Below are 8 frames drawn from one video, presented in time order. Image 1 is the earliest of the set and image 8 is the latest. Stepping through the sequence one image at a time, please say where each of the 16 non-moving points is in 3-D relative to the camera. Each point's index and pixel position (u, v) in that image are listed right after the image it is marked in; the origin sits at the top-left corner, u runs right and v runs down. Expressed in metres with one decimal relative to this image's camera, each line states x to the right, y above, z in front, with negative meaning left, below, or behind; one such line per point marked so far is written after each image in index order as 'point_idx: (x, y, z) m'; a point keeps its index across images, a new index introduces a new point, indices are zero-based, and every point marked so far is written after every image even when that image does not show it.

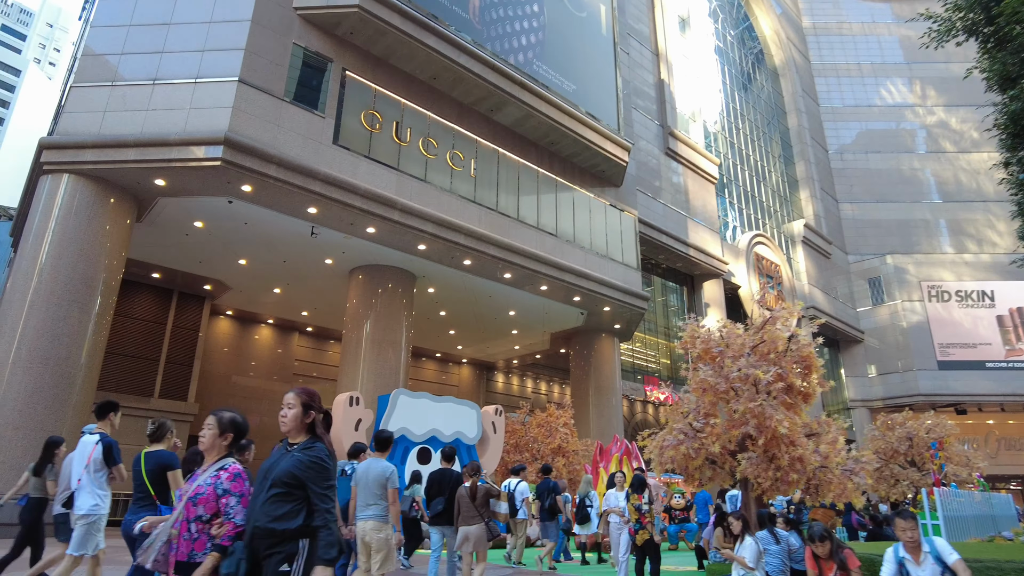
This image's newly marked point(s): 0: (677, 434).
0: (+1.9, -1.7, +7.8) m
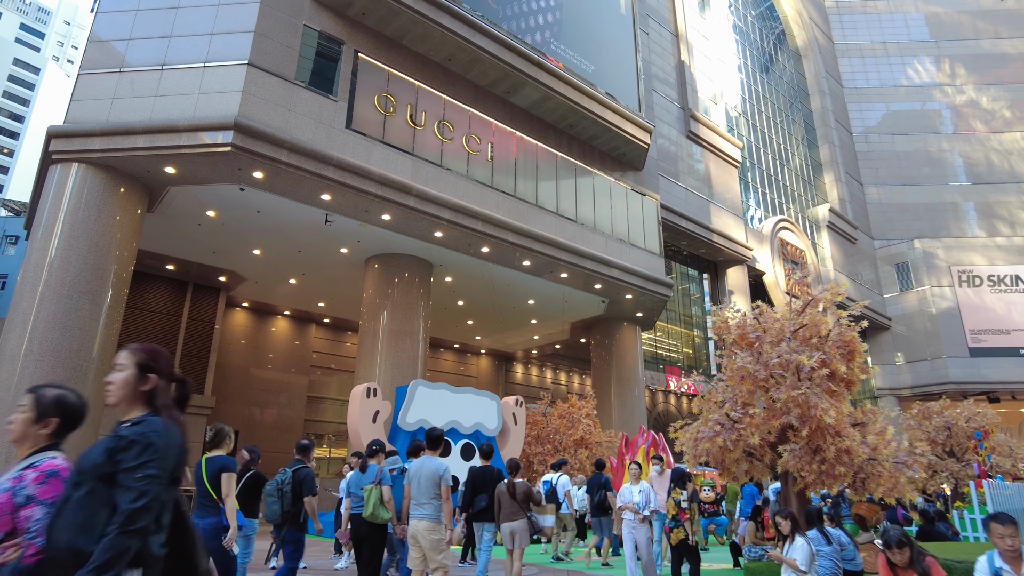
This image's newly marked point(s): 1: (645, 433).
0: (+2.2, -1.5, +7.3) m
1: (+2.7, -2.9, +13.4) m
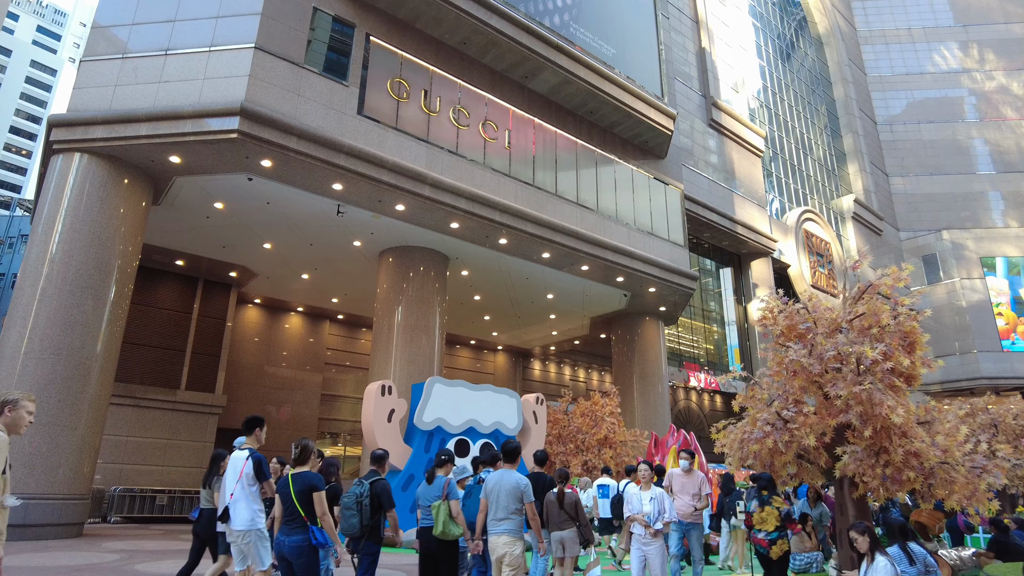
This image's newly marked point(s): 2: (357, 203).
0: (+2.5, -1.3, +6.6) m
1: (+3.1, -2.7, +12.7) m
2: (-3.2, +1.8, +13.6) m
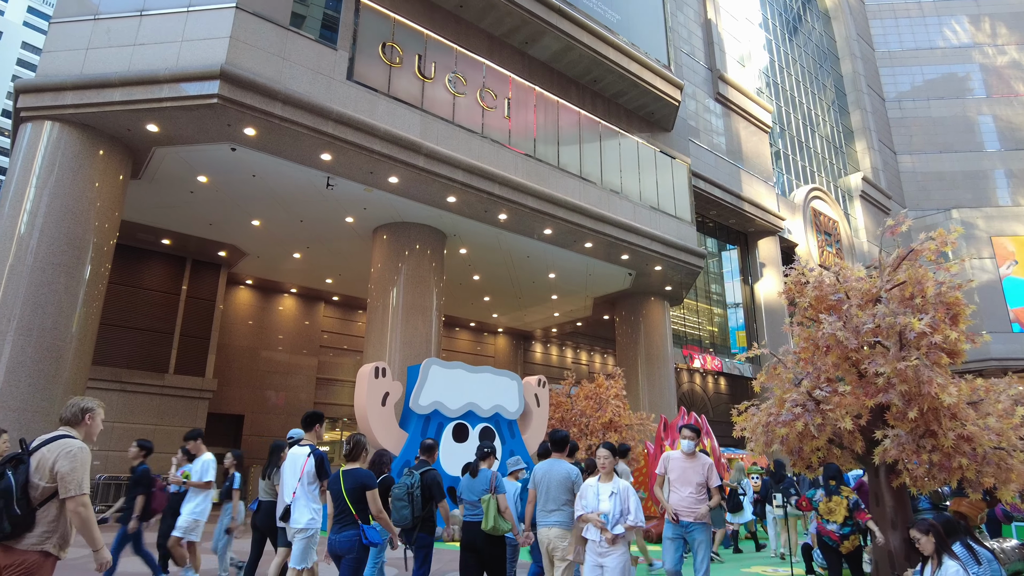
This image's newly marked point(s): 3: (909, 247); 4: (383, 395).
0: (+2.5, -1.0, +5.9) m
1: (+3.1, -2.3, +12.1) m
2: (-3.2, +2.2, +12.9) m
3: (+3.7, +0.4, +6.1) m
4: (-2.3, -1.9, +11.8) m
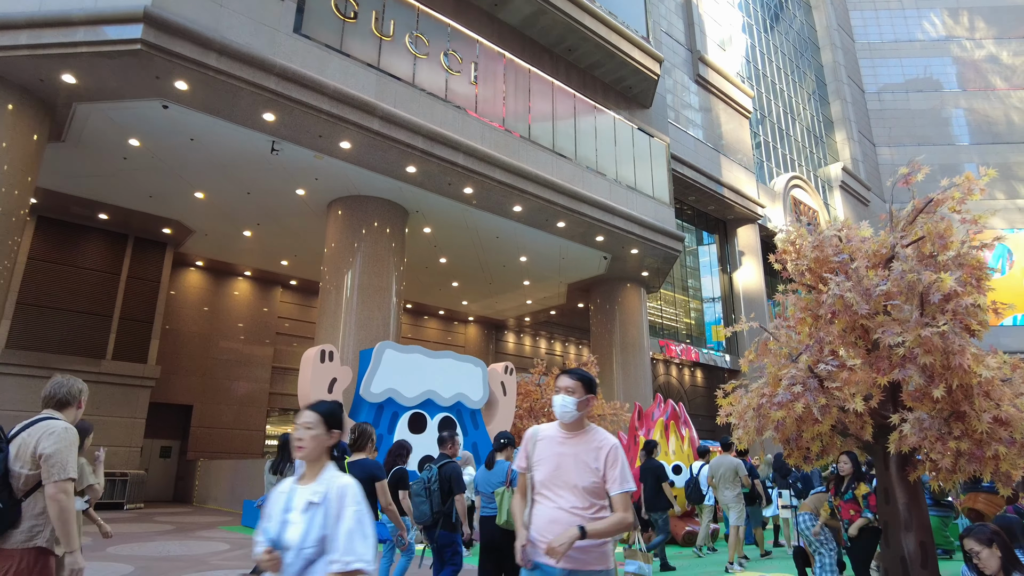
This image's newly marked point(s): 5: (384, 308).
0: (+2.1, -0.7, +4.9) m
1: (+2.5, -1.9, +11.1) m
2: (-3.8, +2.6, +11.7) m
3: (+3.2, +0.7, +5.2) m
4: (-2.9, -1.5, +10.6) m
5: (-2.6, -0.4, +13.5) m
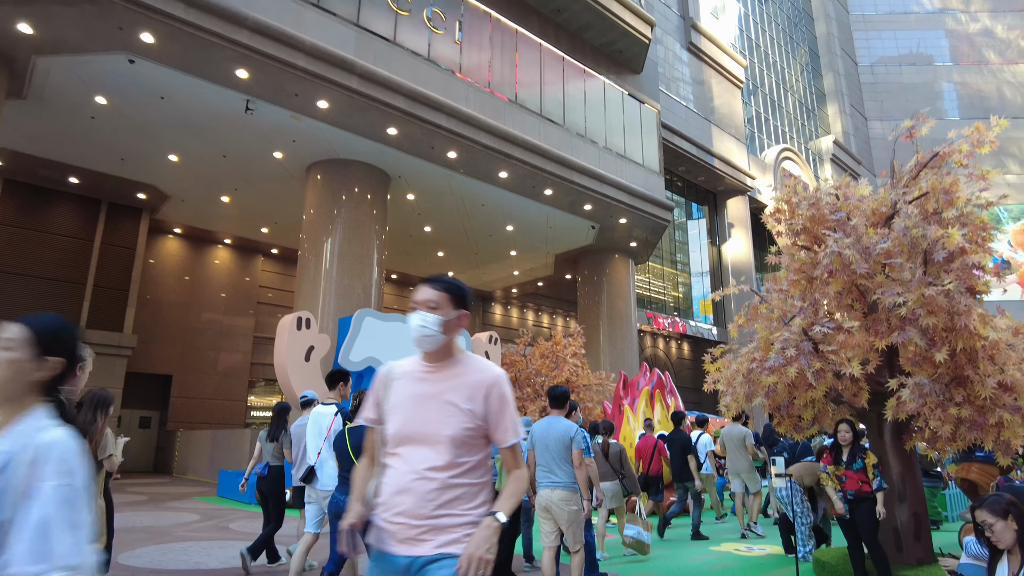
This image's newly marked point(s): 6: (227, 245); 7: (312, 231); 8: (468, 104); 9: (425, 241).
0: (+1.9, -0.4, +4.6) m
1: (+2.2, -1.4, +10.9) m
2: (-4.0, +3.2, +11.2) m
3: (+3.1, +1.0, +4.9) m
4: (-3.2, -0.9, +10.3) m
5: (-2.9, +0.3, +13.2) m
6: (-8.5, +1.3, +19.9) m
7: (-4.0, +1.1, +13.2) m
8: (-0.9, +3.6, +13.0) m
9: (-2.4, +1.3, +18.5) m
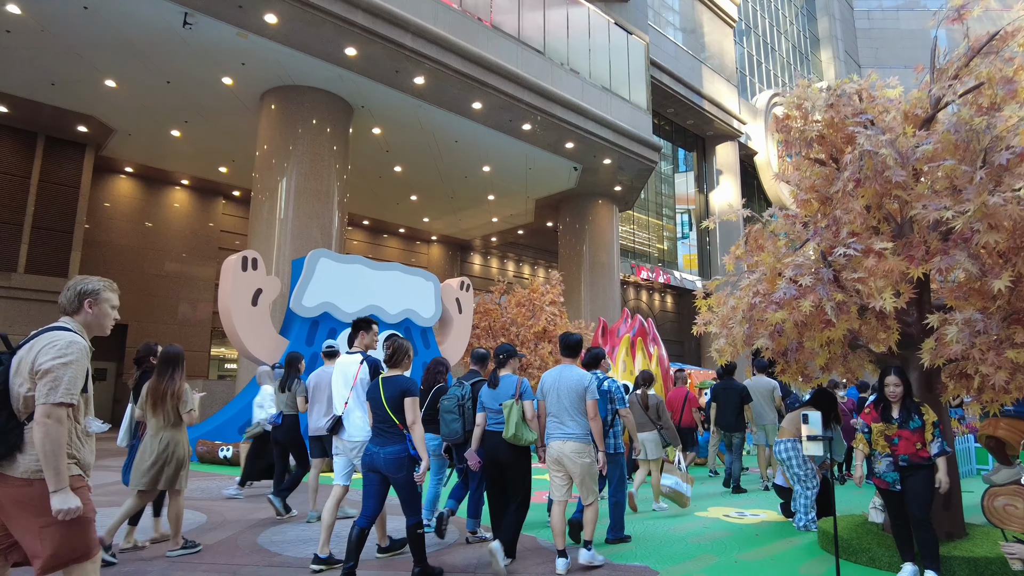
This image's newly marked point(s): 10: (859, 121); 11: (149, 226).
0: (+1.6, +0.1, +3.7) m
1: (+1.7, -0.5, +10.0) m
2: (-4.5, +4.1, +9.9) m
3: (+2.8, +1.5, +3.9) m
4: (-3.6, -0.1, +9.3) m
5: (-3.4, +1.3, +12.1) m
6: (-9.1, +2.8, +18.6) m
7: (-4.5, +2.2, +12.0) m
8: (-1.3, +4.6, +11.7) m
9: (-3.0, +2.8, +17.3) m
10: (+2.1, +1.0, +4.1) m
11: (-9.7, +1.6, +17.8) m
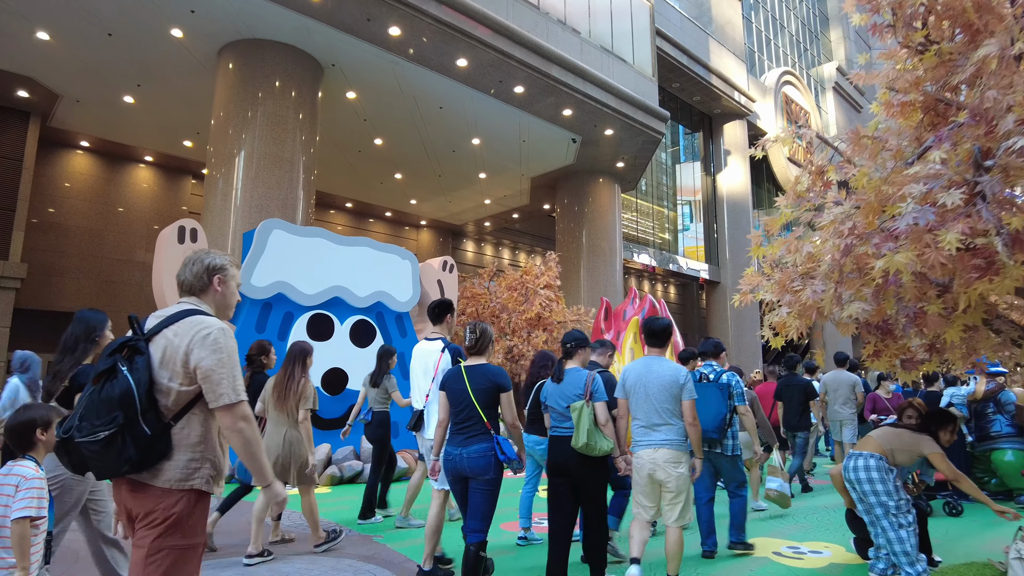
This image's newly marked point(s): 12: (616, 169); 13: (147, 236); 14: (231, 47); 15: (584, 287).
0: (+1.4, +0.3, +2.3) m
1: (+1.6, -0.2, +8.6) m
2: (-4.6, +4.4, +8.4) m
3: (+2.6, +1.7, +2.5) m
4: (-3.8, +0.2, +7.9) m
5: (-3.6, +1.6, +10.6) m
6: (-9.3, +3.2, +17.1) m
7: (-4.6, +2.5, +10.6) m
8: (-1.5, +4.9, +10.2) m
9: (-3.2, +3.1, +15.9) m
10: (+2.0, +1.3, +2.6) m
11: (-9.8, +2.0, +16.3) m
12: (+2.6, +3.0, +16.6) m
13: (-9.2, +1.3, +16.8) m
14: (-4.6, +4.0, +10.9) m
15: (+1.8, 0.0, +16.0) m
